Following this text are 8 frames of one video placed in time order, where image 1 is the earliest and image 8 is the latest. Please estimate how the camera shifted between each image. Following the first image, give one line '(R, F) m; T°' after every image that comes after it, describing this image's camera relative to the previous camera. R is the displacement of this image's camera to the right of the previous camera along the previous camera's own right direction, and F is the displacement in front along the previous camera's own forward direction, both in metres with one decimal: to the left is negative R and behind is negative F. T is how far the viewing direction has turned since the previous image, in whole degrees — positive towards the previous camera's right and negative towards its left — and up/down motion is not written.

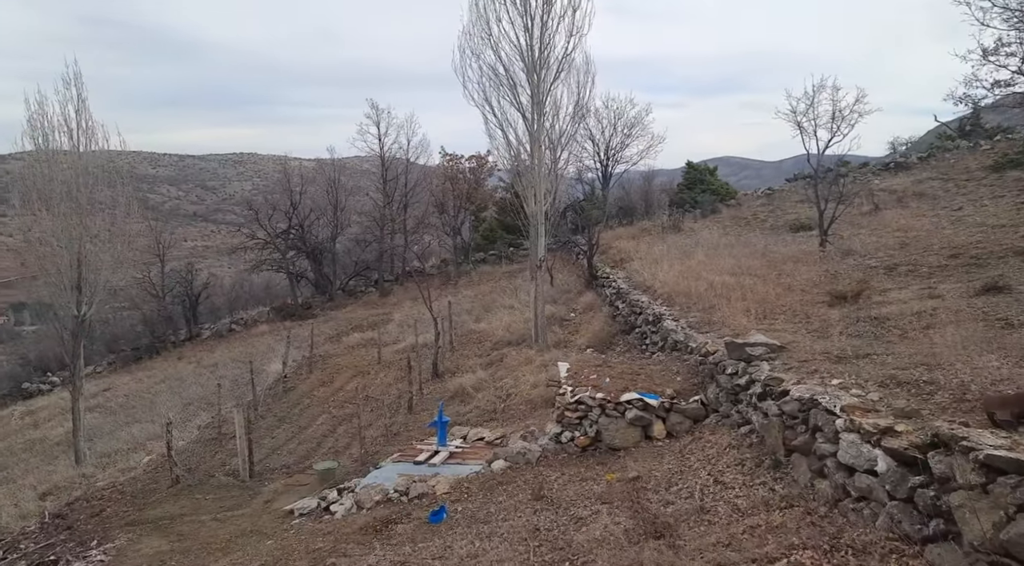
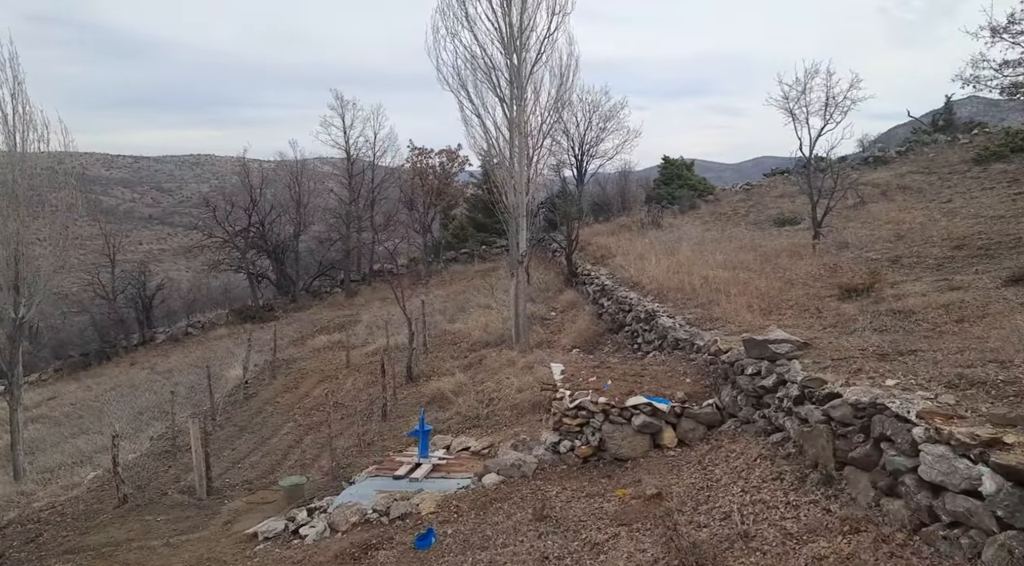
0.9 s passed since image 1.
(-0.3, +0.8) m; +3°
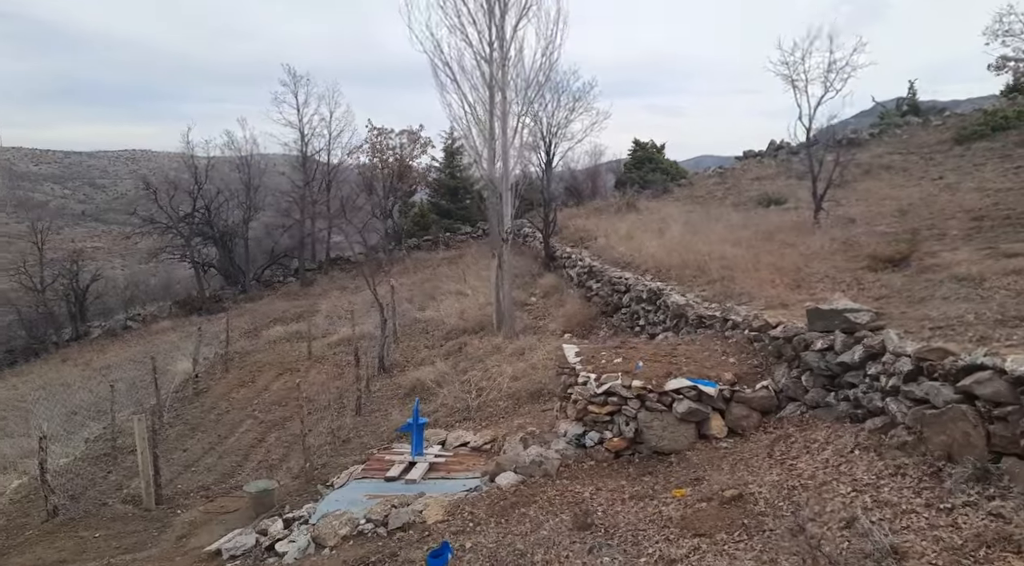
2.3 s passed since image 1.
(-0.6, +1.0) m; +4°
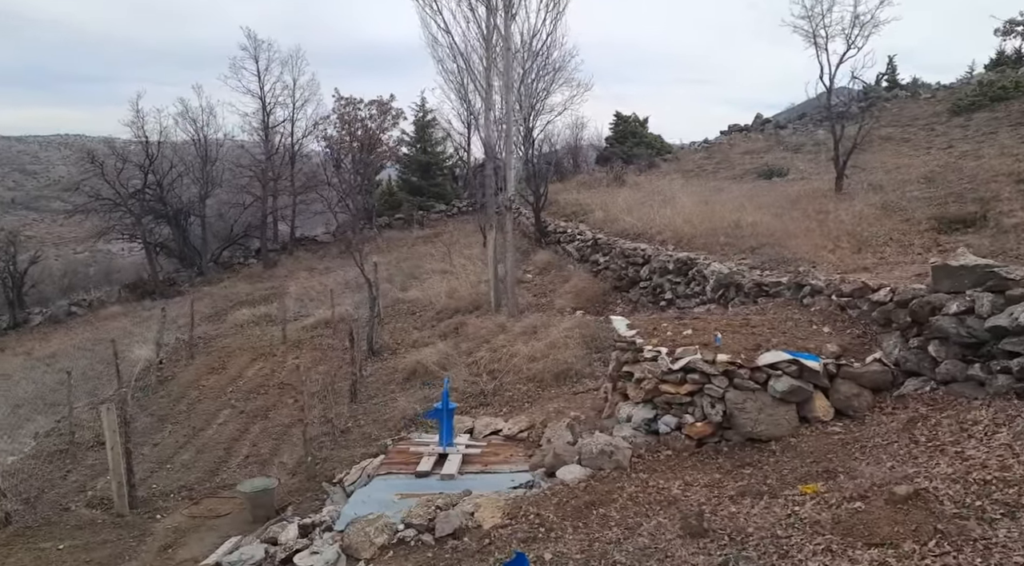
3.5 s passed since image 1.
(-0.8, +0.9) m; +4°
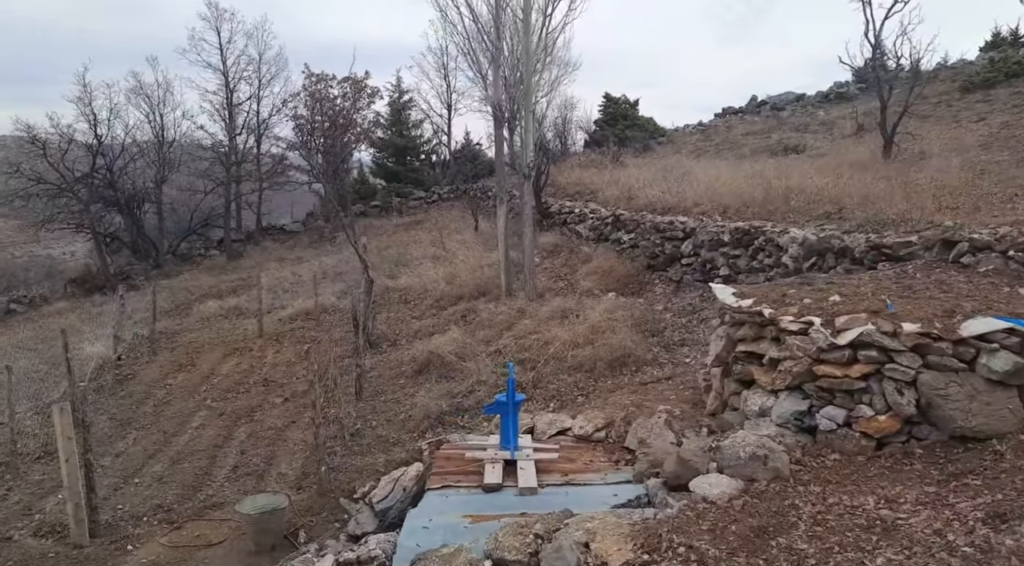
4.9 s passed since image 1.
(-0.8, +1.3) m; +3°
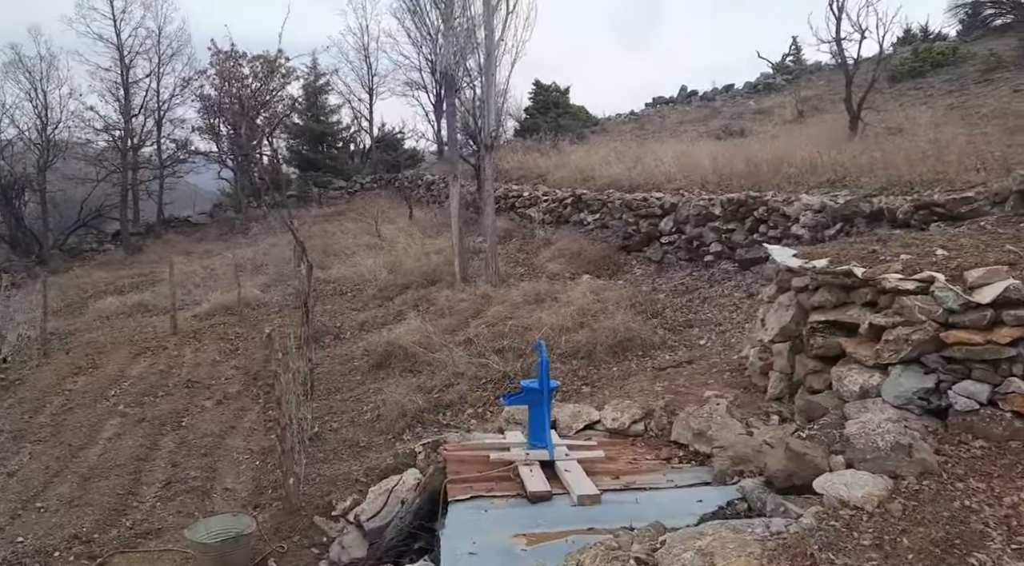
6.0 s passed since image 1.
(-0.7, +0.9) m; +7°
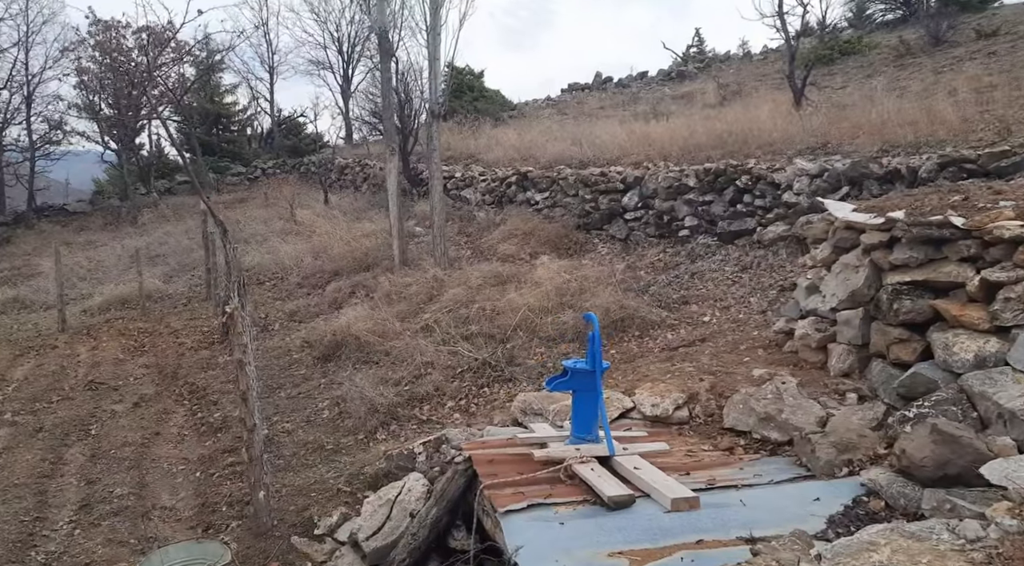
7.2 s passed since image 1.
(-0.6, +0.8) m; +8°
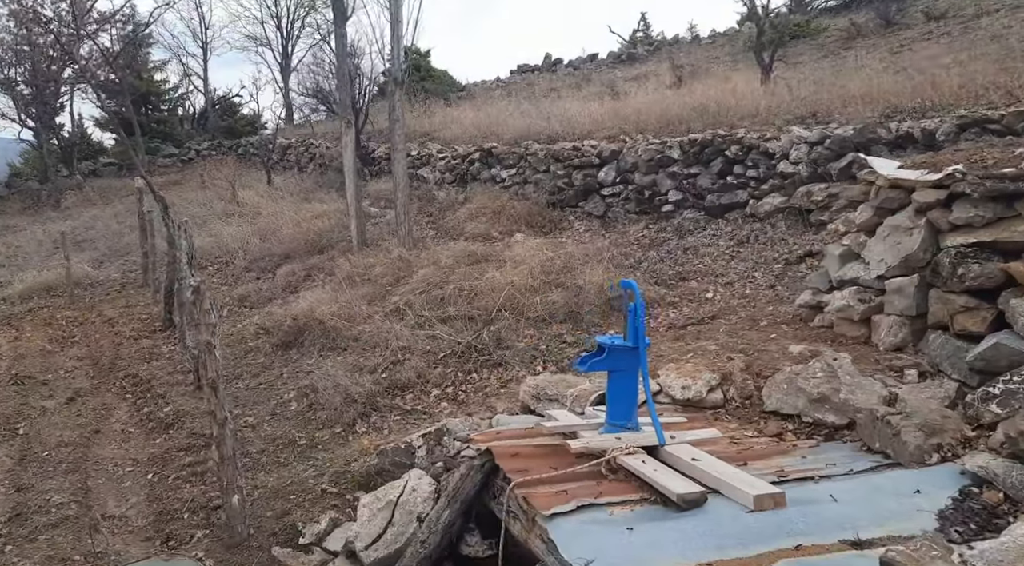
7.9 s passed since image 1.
(-0.3, +0.5) m; +5°
